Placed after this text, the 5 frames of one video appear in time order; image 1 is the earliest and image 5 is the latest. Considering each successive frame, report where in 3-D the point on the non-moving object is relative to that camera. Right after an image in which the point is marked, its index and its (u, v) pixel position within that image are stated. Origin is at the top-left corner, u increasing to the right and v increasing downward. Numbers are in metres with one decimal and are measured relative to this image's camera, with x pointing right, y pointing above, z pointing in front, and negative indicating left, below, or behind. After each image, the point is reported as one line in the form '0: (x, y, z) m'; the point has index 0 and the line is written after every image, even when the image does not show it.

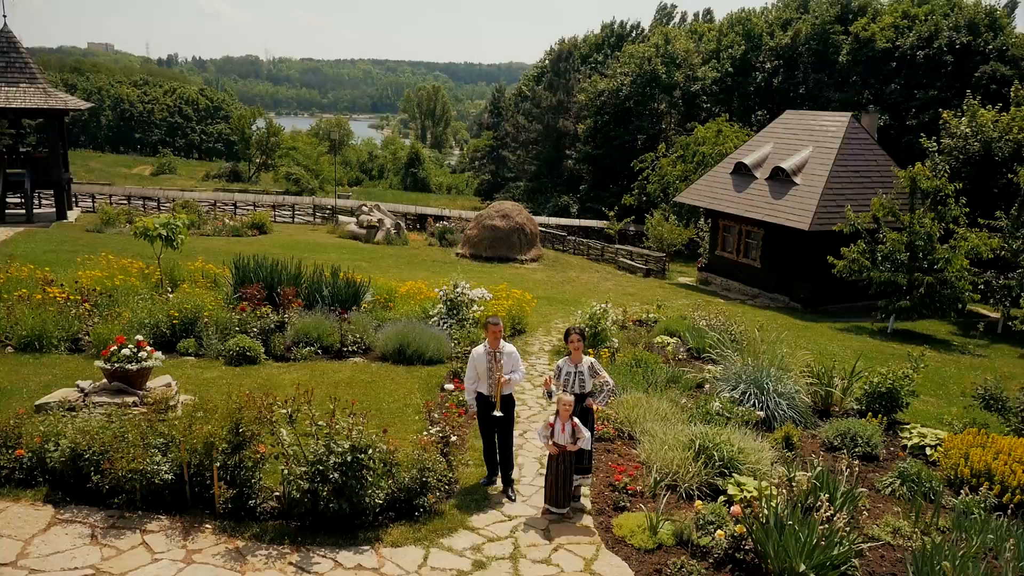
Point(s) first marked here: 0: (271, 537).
0: (-1.6, -1.7, +5.1) m
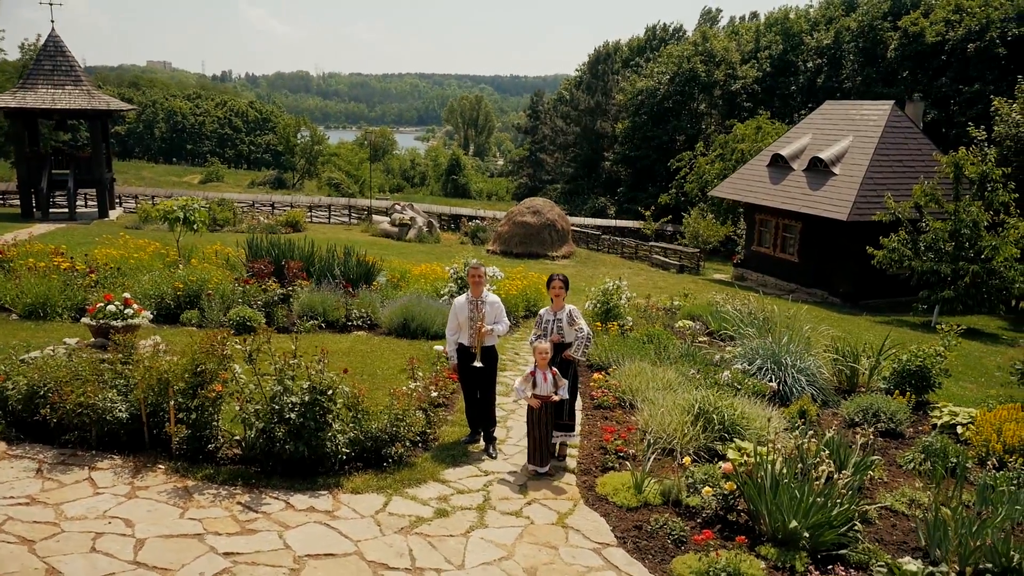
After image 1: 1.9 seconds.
0: (-1.9, -1.2, +4.9) m
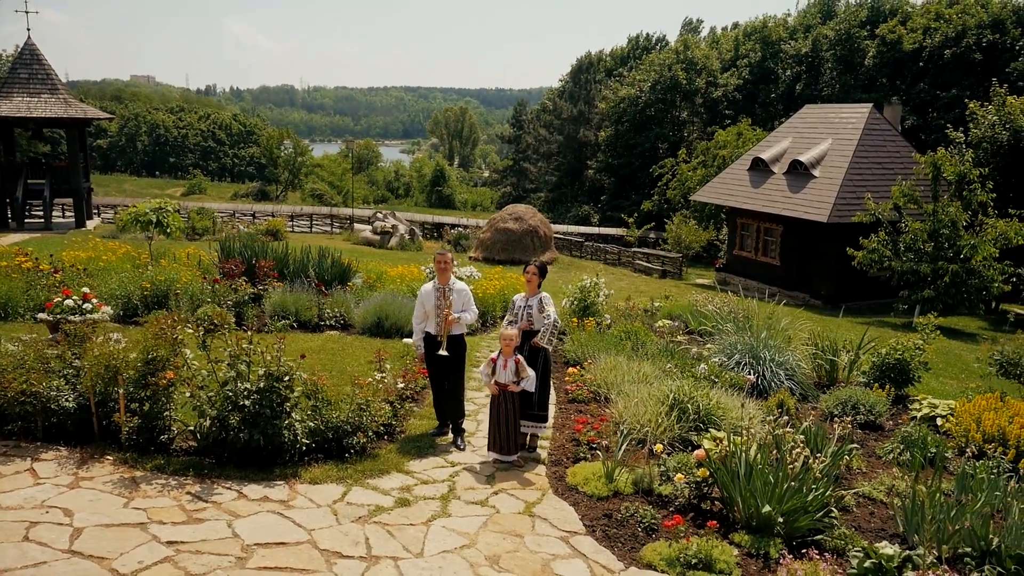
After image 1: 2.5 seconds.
0: (-2.1, -1.1, +4.7) m
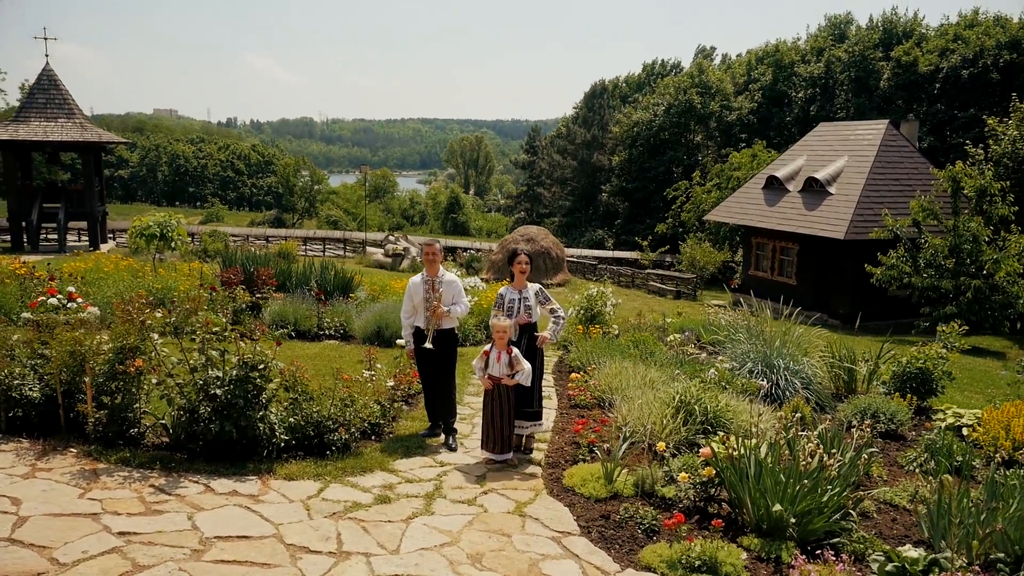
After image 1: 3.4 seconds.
0: (-2.1, -1.0, +4.4) m
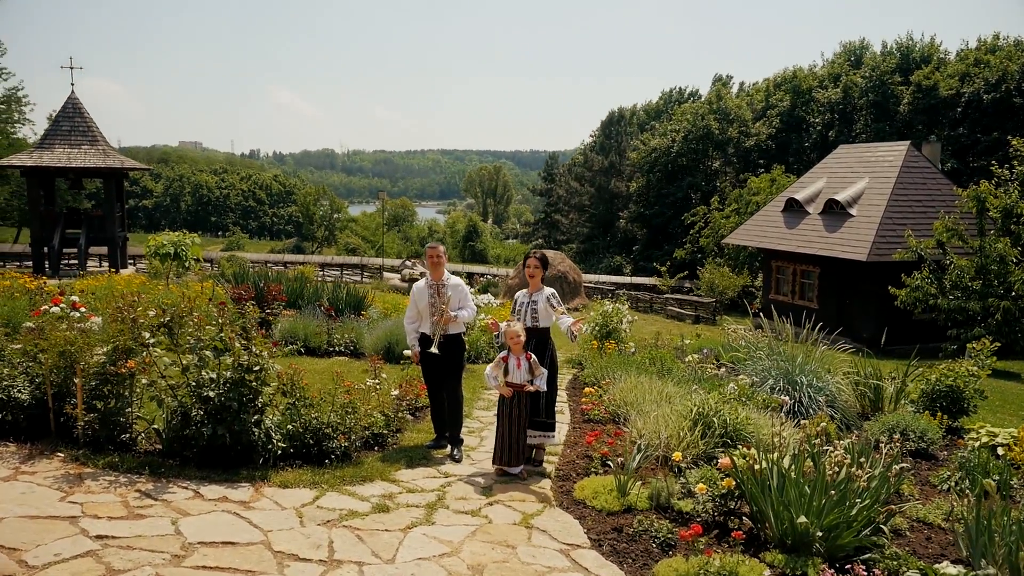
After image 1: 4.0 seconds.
0: (-2.1, -1.0, +4.2) m
